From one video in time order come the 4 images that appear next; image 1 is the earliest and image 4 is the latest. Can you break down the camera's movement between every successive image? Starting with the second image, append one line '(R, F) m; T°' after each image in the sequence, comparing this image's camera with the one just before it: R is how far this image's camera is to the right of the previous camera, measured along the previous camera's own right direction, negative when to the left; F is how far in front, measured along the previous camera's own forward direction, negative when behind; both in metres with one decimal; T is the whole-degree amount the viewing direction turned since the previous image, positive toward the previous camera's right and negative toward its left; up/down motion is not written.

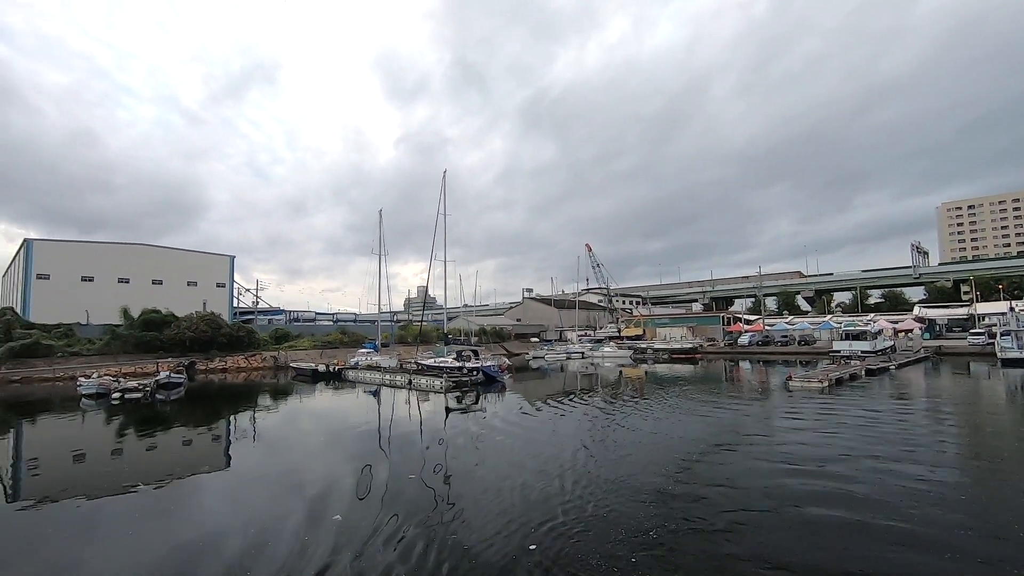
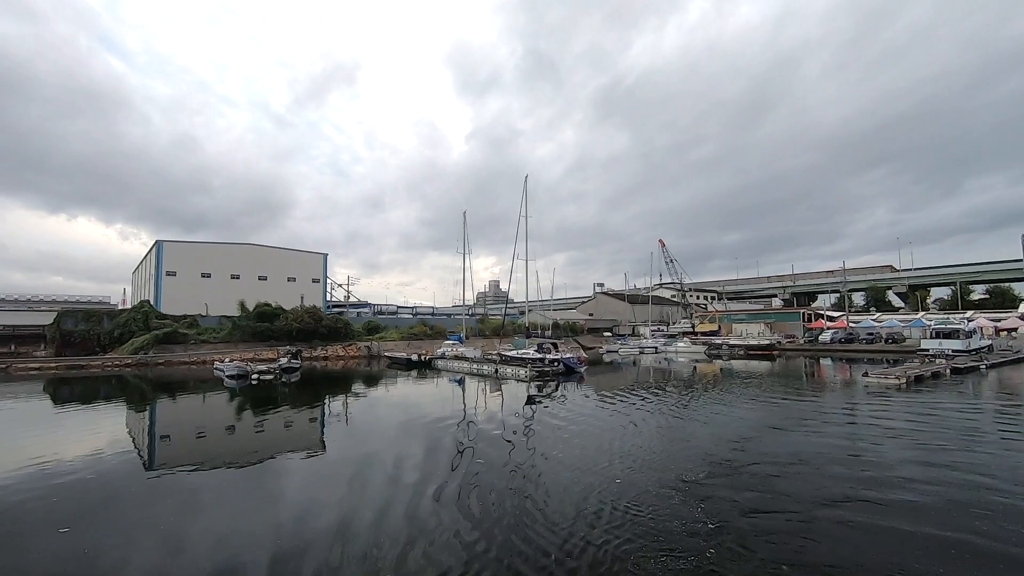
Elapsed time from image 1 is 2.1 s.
(-0.3, -1.3) m; -8°
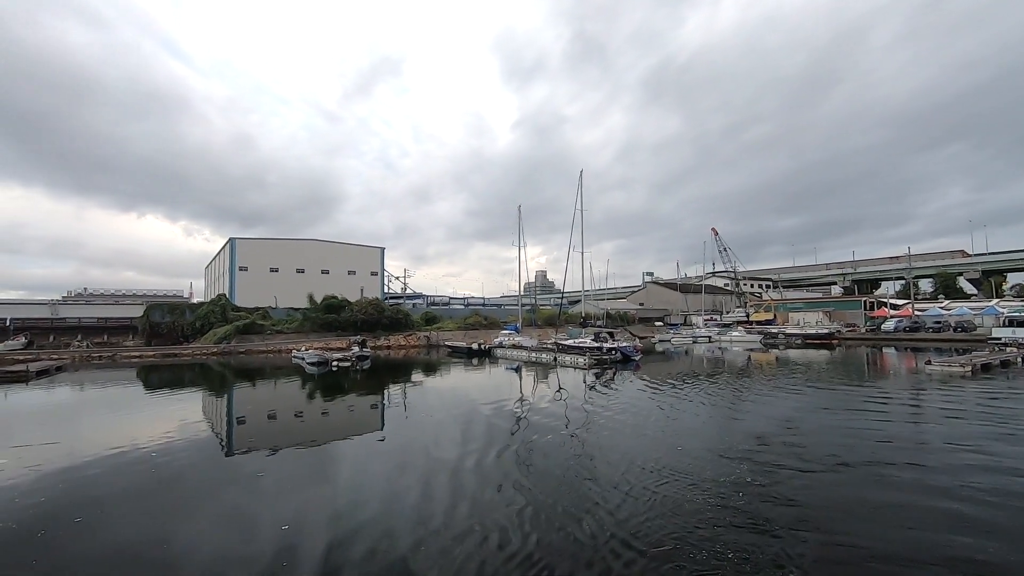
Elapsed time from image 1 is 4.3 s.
(-0.4, -1.0) m; -5°
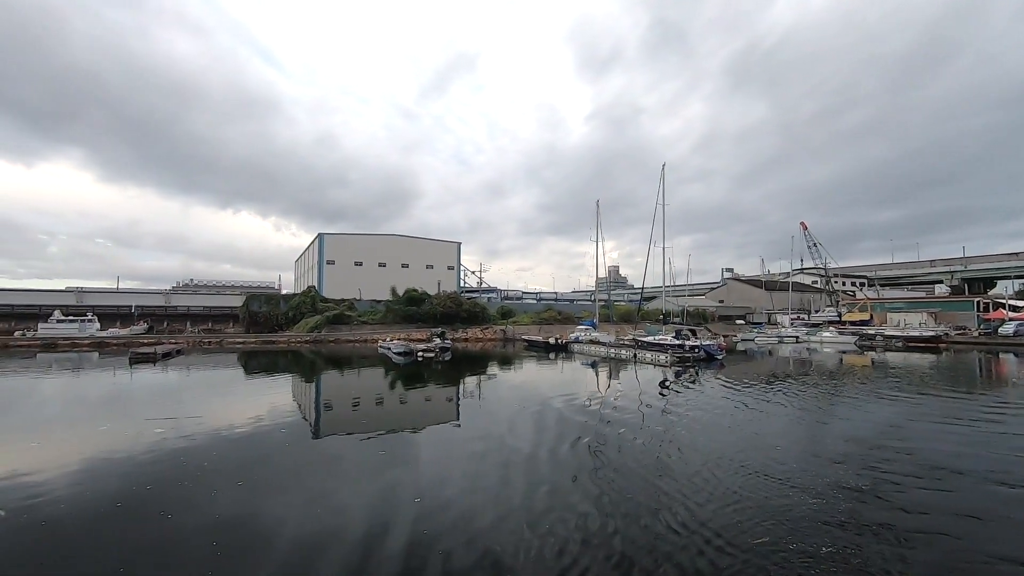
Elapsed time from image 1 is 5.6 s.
(-0.4, -0.6) m; -8°
